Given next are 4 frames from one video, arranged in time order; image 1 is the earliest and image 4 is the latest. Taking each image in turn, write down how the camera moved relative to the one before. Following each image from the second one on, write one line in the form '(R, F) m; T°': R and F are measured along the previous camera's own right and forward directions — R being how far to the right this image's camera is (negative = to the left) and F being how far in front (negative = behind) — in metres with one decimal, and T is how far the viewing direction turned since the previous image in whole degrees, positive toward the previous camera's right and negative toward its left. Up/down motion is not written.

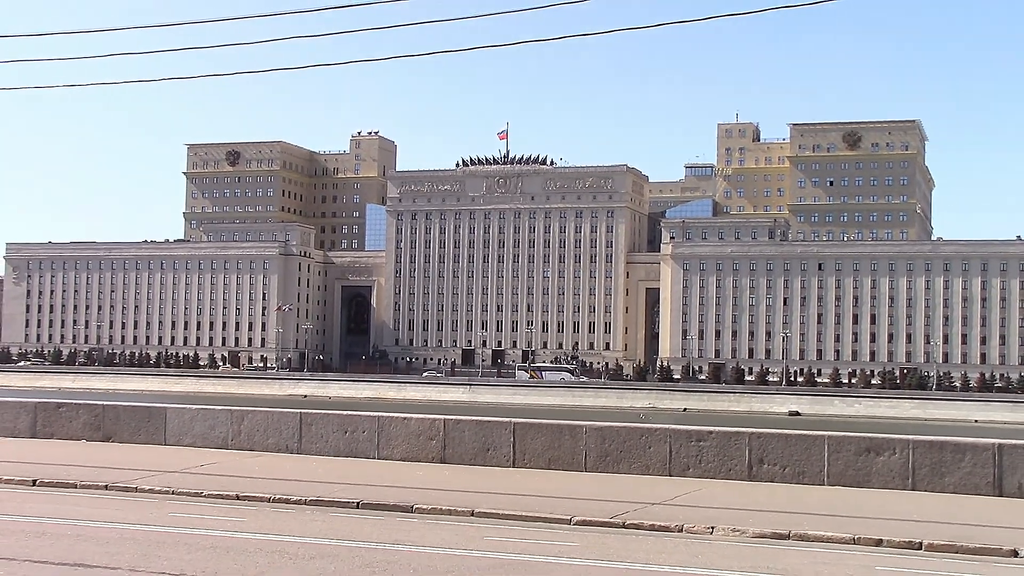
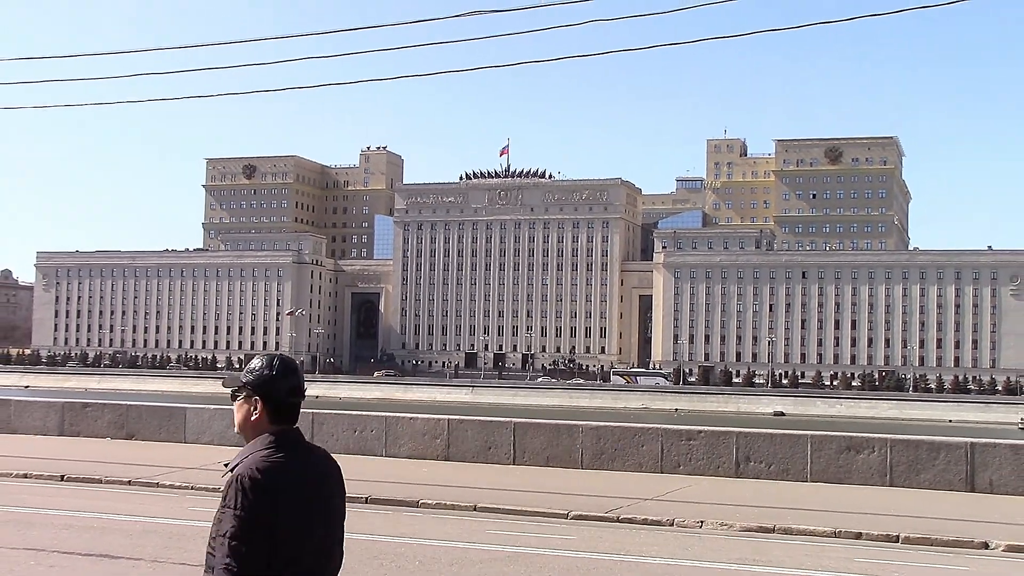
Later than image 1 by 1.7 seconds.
(+0.2, -1.2) m; -1°
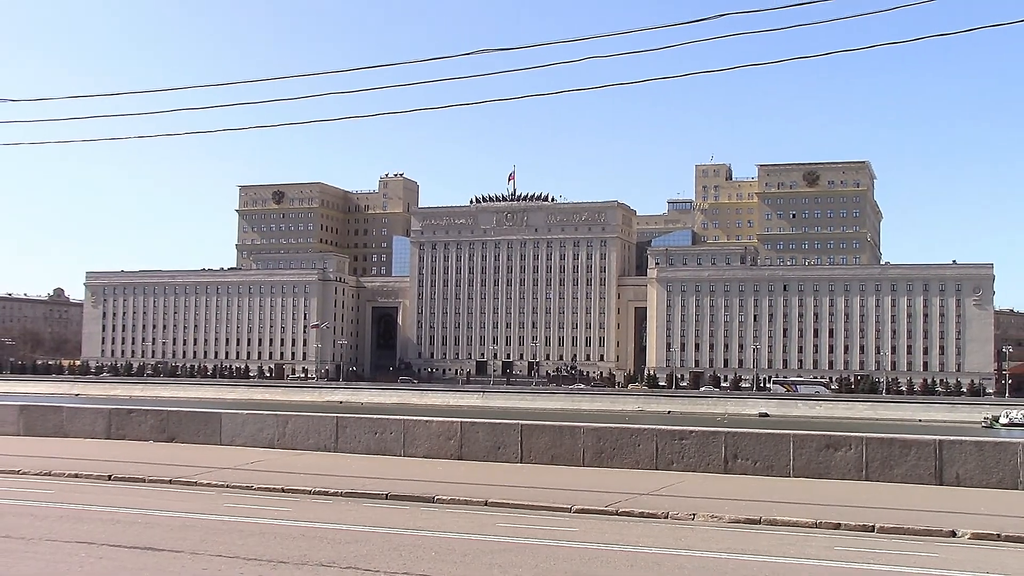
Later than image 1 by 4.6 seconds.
(+0.2, -2.0) m; -1°
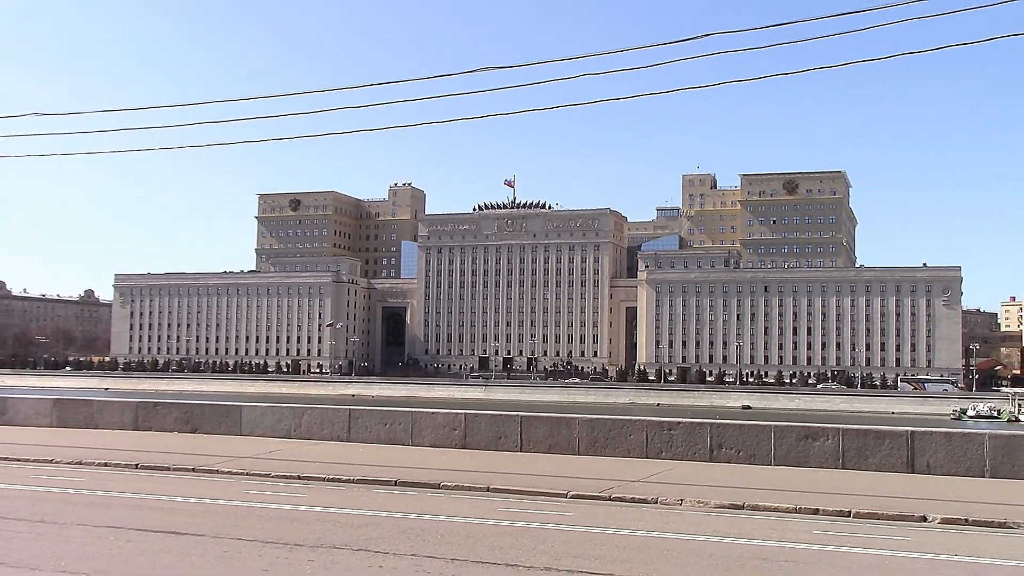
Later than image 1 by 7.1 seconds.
(+0.1, -1.7) m; 0°
